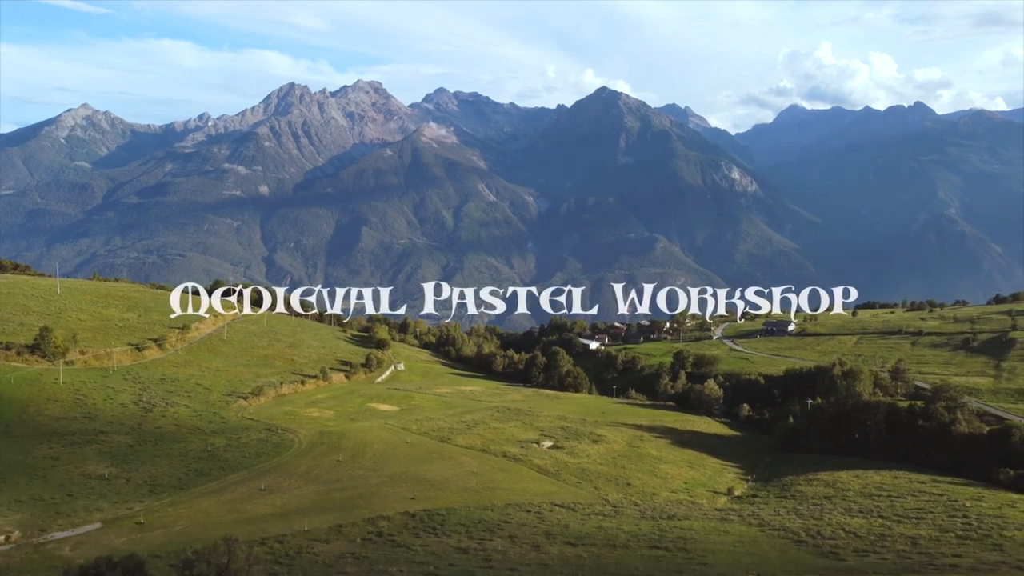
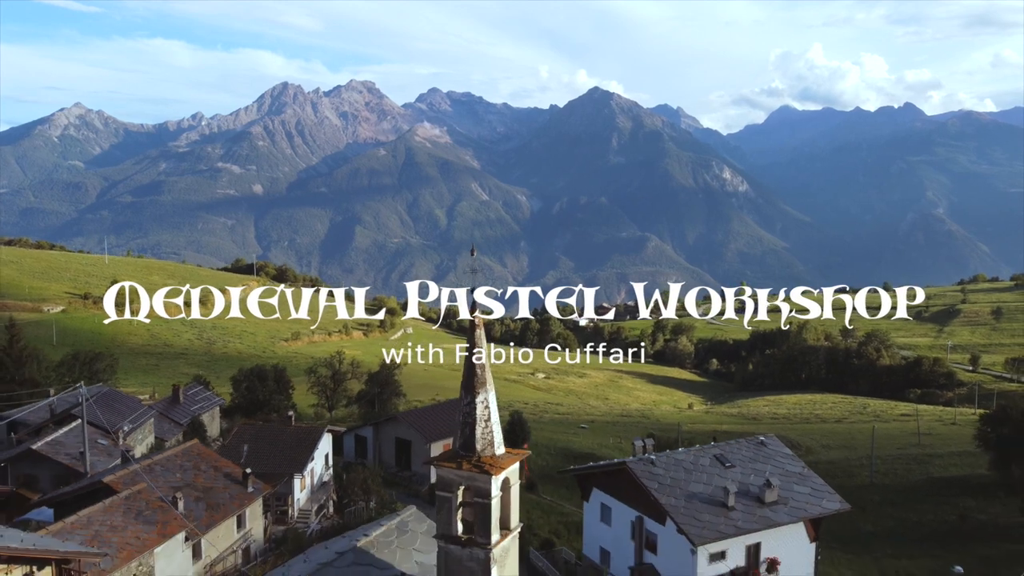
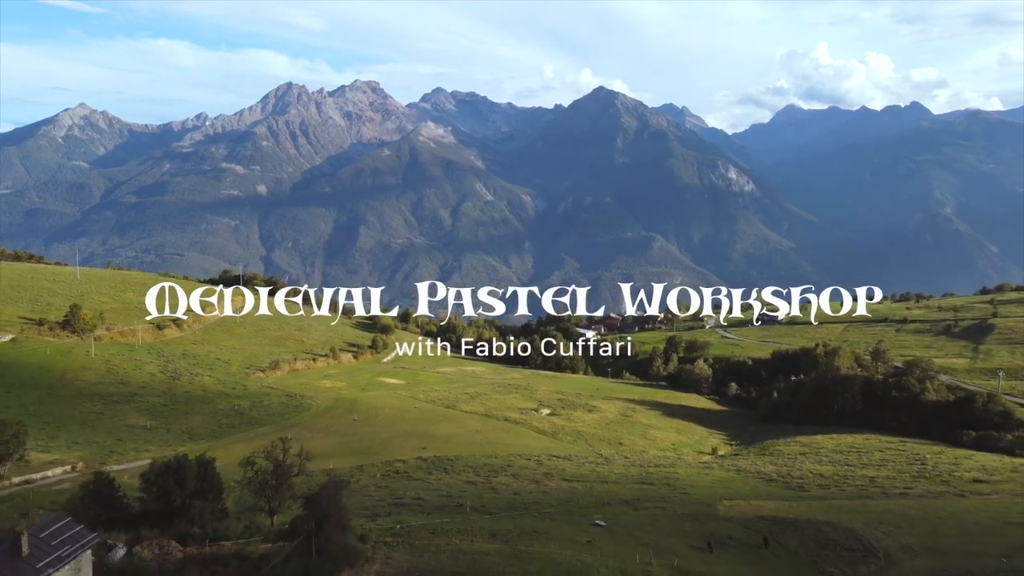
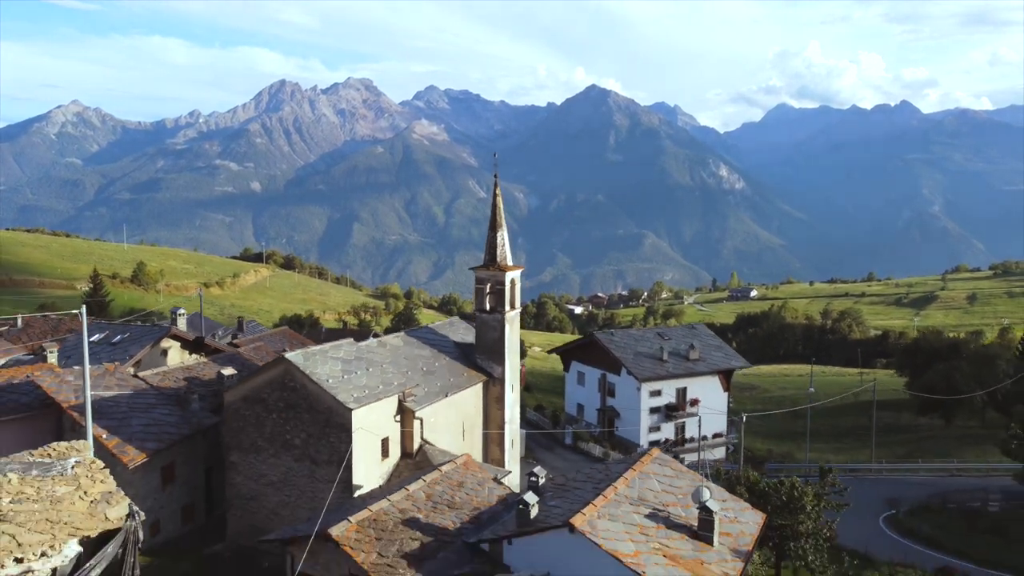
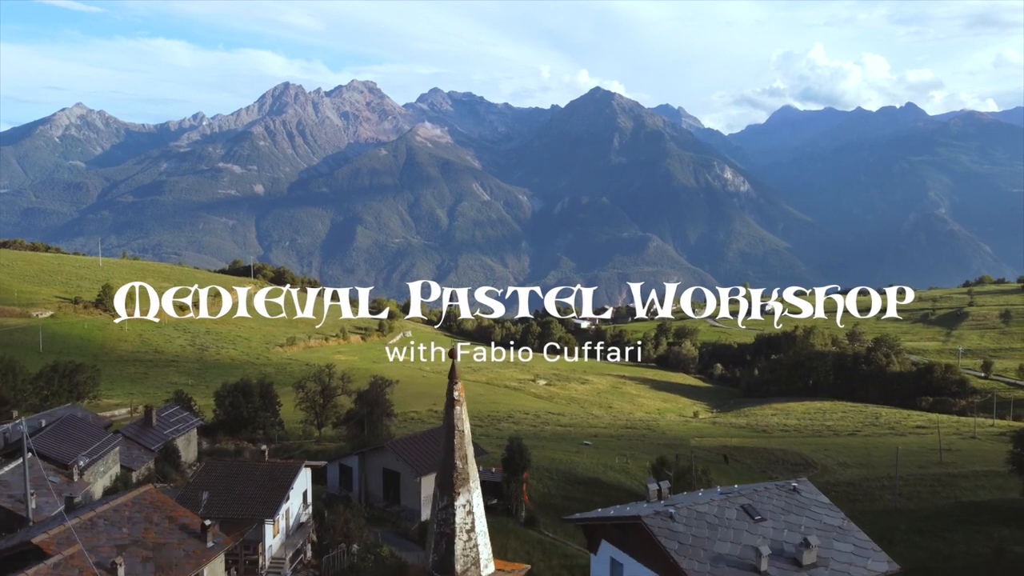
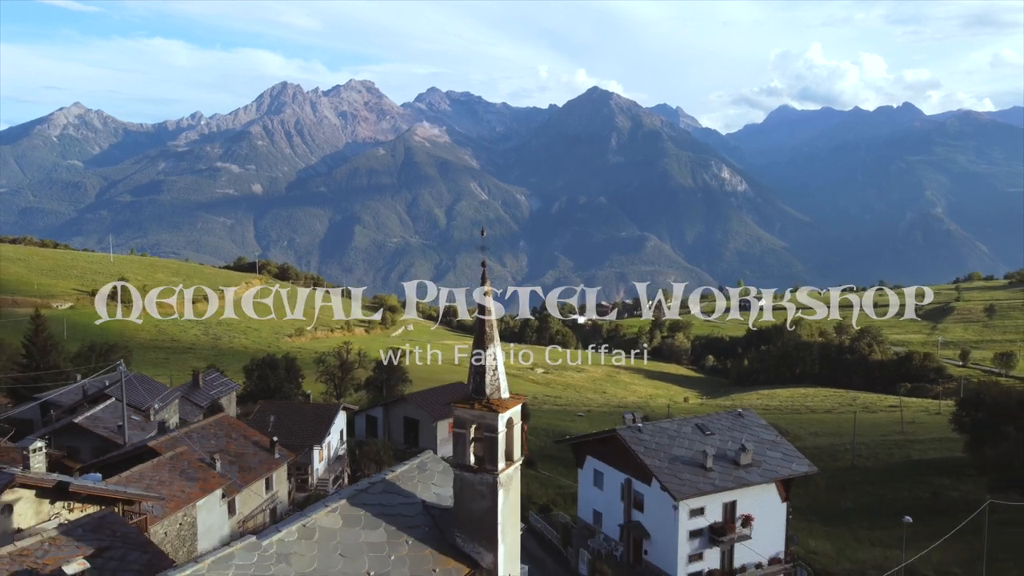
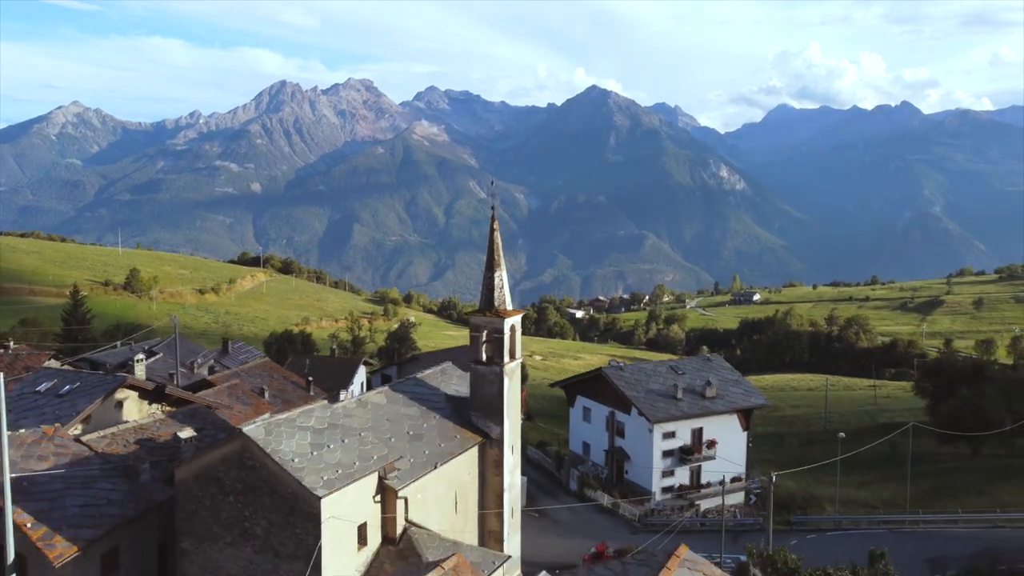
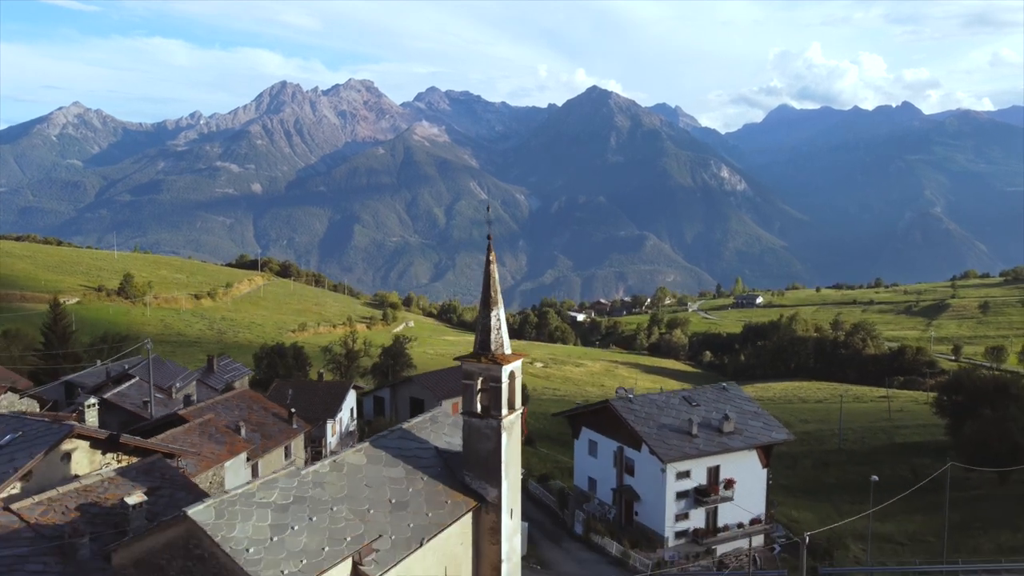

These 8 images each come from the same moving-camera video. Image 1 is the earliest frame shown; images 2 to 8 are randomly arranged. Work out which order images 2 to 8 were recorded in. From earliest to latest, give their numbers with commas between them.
3, 5, 2, 6, 8, 7, 4
